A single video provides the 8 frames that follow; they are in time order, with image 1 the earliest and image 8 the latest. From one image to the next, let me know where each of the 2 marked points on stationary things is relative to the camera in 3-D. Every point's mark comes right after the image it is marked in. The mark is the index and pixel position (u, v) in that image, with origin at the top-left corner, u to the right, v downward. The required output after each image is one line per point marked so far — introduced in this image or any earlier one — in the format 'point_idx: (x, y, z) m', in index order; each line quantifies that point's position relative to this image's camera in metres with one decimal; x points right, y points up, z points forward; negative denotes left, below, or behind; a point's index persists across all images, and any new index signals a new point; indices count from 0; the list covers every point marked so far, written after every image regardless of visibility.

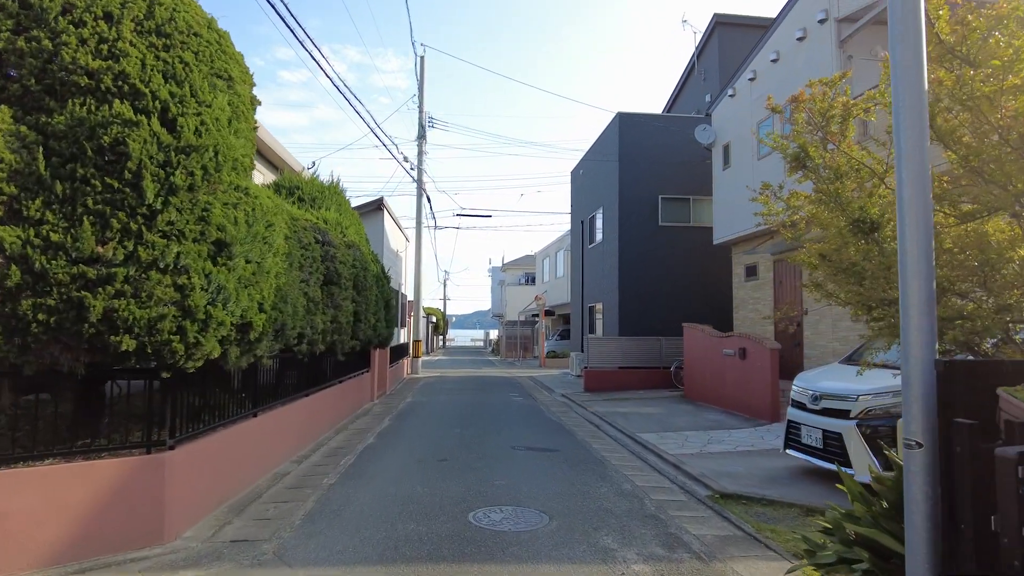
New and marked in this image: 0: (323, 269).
0: (-2.9, +0.3, +9.2) m
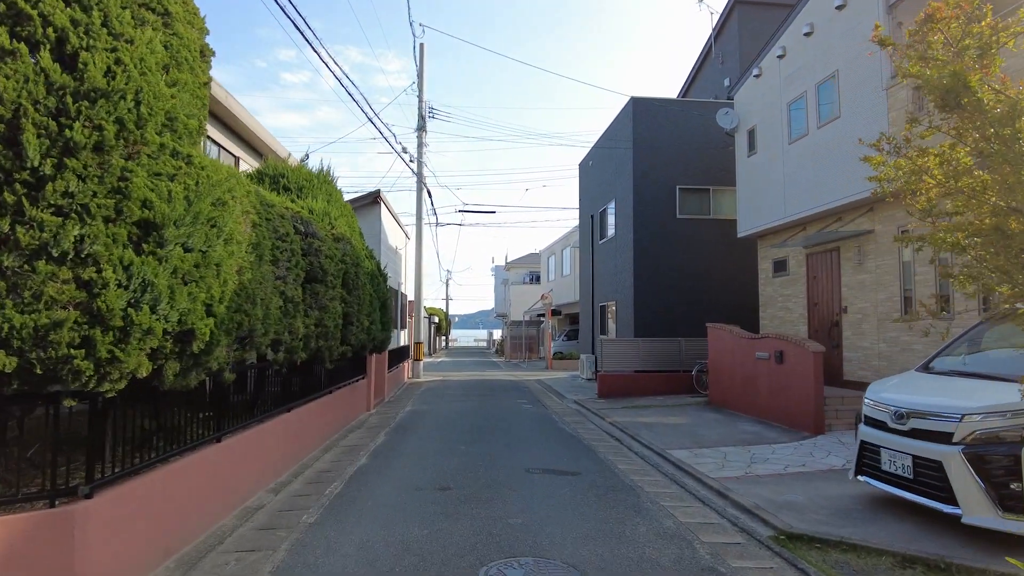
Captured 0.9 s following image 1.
0: (-2.7, +0.3, +7.9) m
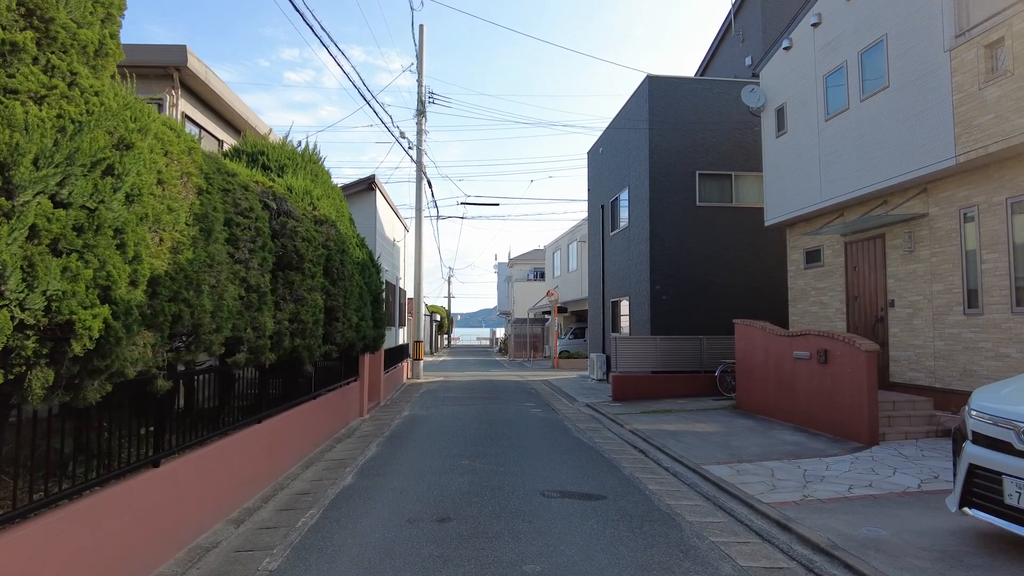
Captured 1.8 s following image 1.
0: (-2.6, +0.4, +6.6) m
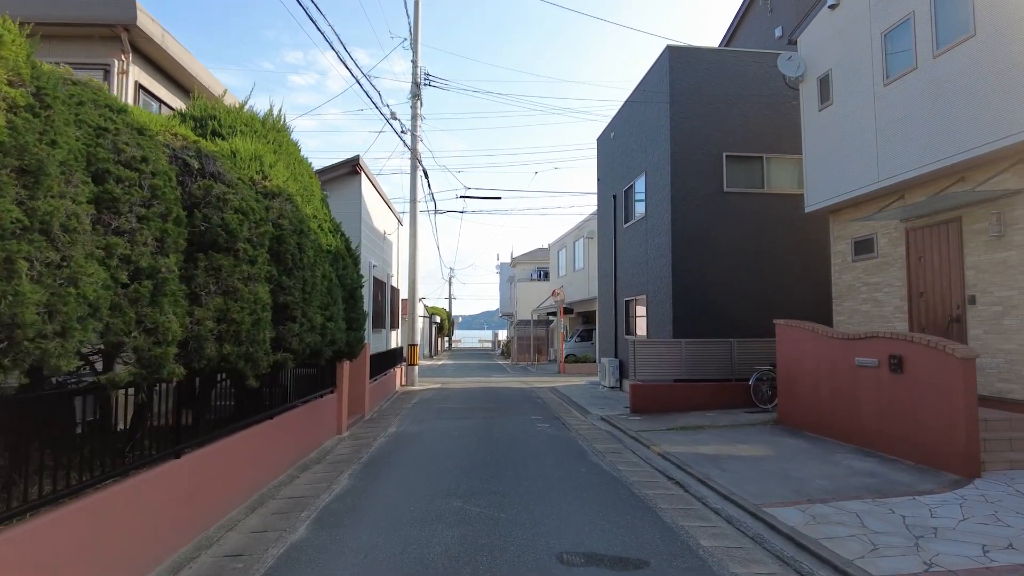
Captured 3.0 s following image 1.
0: (-2.5, +0.5, +4.8) m
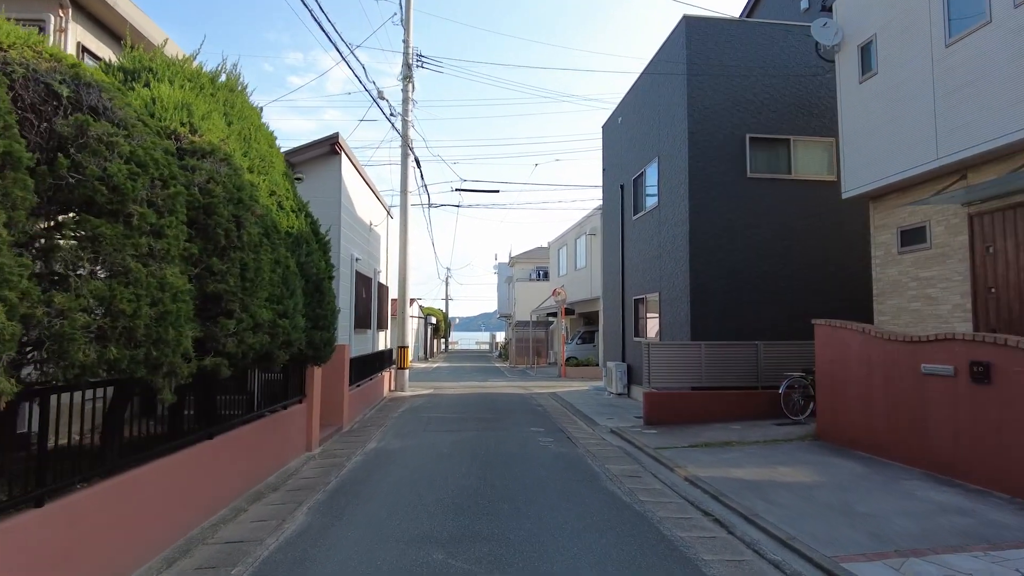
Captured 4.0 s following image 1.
0: (-2.5, +0.7, +3.2) m
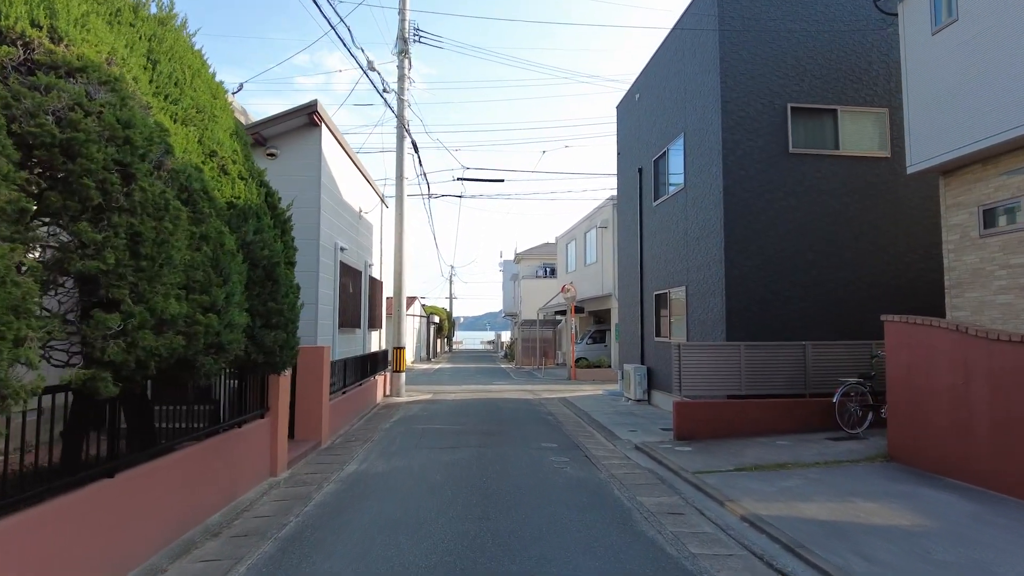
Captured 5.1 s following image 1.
0: (-2.5, +0.8, +1.5) m
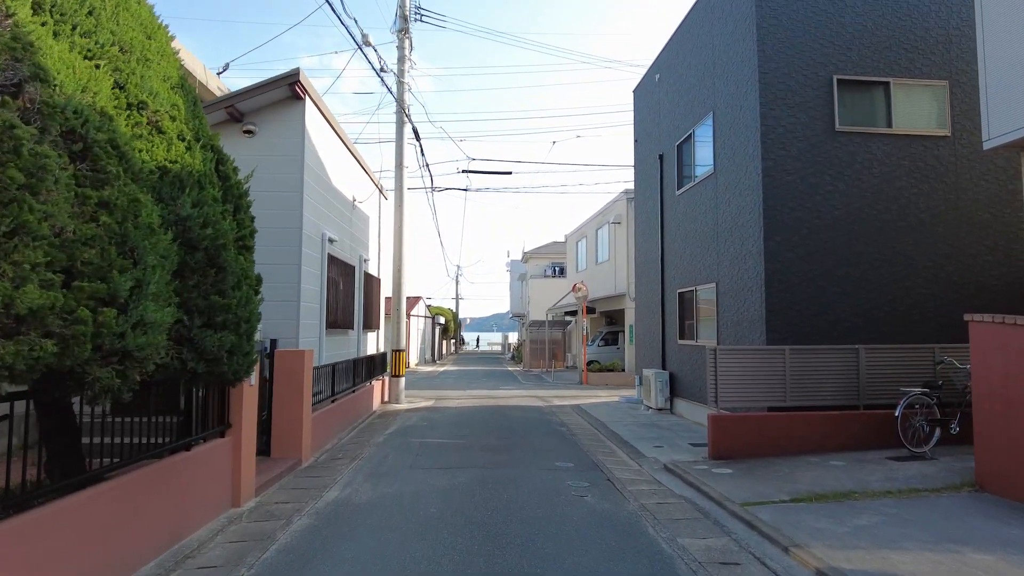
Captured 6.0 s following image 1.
0: (-2.4, +0.9, +0.2) m
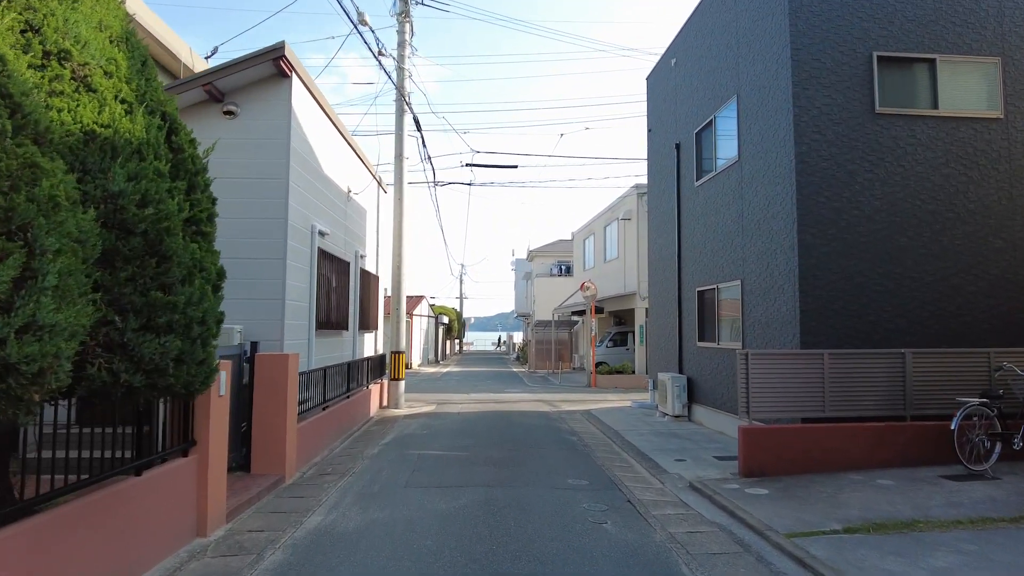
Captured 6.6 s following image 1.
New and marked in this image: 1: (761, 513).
0: (-2.4, +0.9, -0.6) m
1: (+2.6, -2.3, +6.4) m
